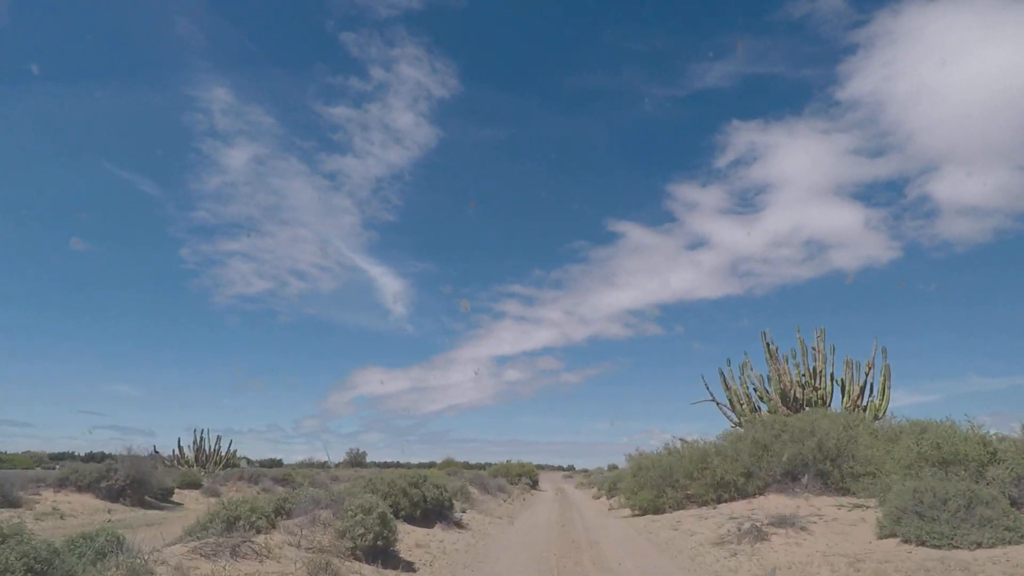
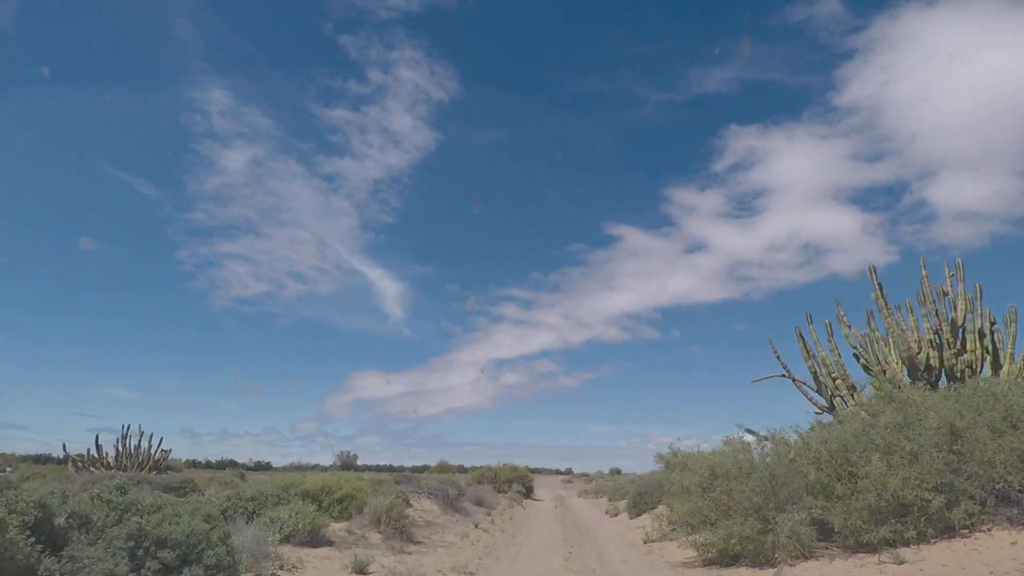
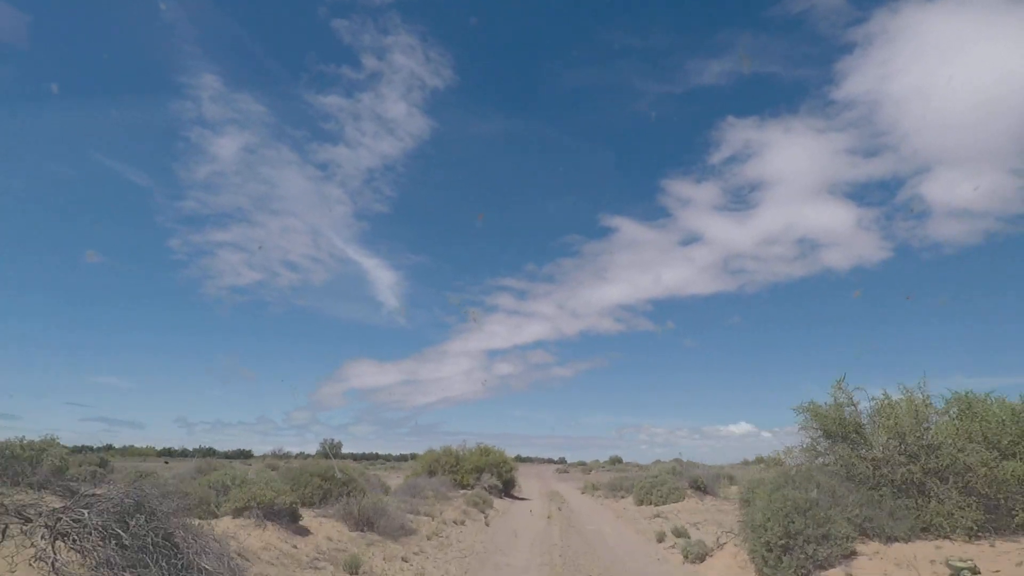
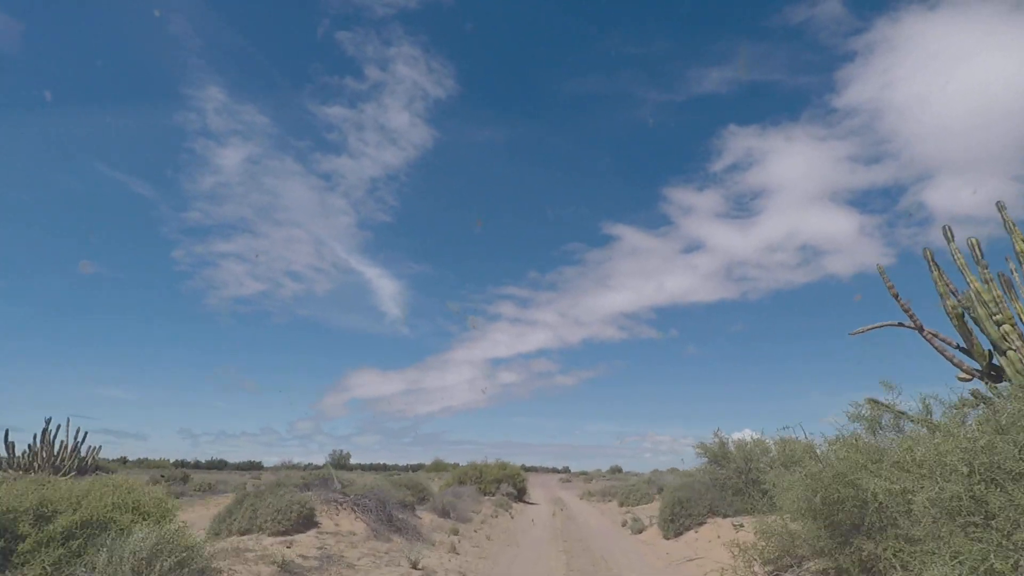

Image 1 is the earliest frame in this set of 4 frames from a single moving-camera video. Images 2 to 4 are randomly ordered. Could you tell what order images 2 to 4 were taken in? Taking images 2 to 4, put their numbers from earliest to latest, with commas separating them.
2, 4, 3
